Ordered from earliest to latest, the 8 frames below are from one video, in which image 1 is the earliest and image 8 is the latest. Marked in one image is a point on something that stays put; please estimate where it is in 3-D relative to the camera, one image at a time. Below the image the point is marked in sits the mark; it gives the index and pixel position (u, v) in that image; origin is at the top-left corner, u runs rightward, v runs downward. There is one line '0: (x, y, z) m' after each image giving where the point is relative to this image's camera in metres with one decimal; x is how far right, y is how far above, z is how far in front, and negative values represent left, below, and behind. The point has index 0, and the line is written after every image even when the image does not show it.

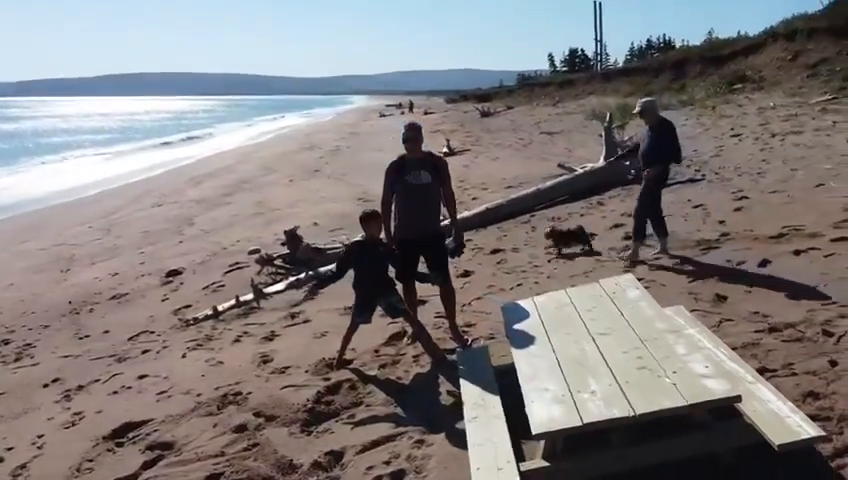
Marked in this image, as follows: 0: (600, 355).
0: (+0.9, -0.6, +3.3) m
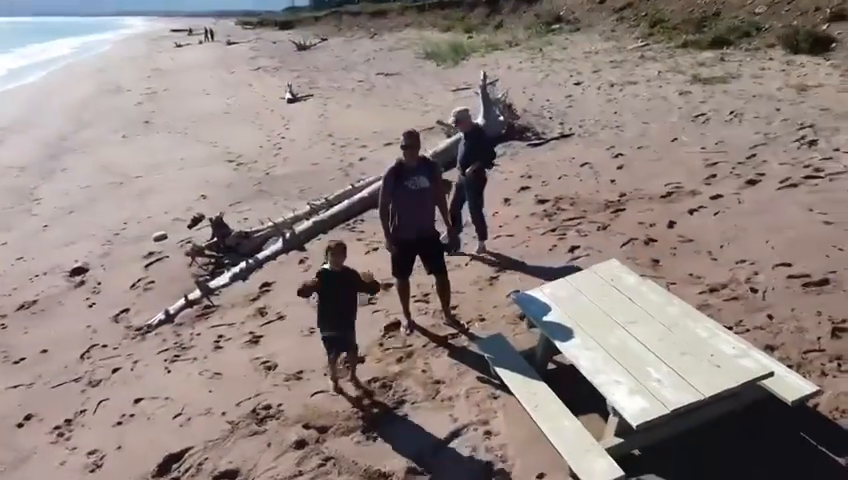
0: (+1.3, -0.6, +4.1) m
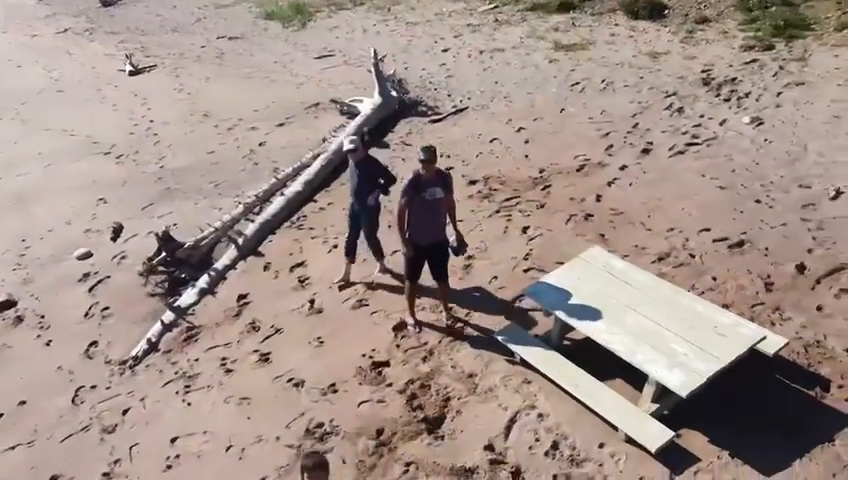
0: (+1.7, -0.6, +5.0) m
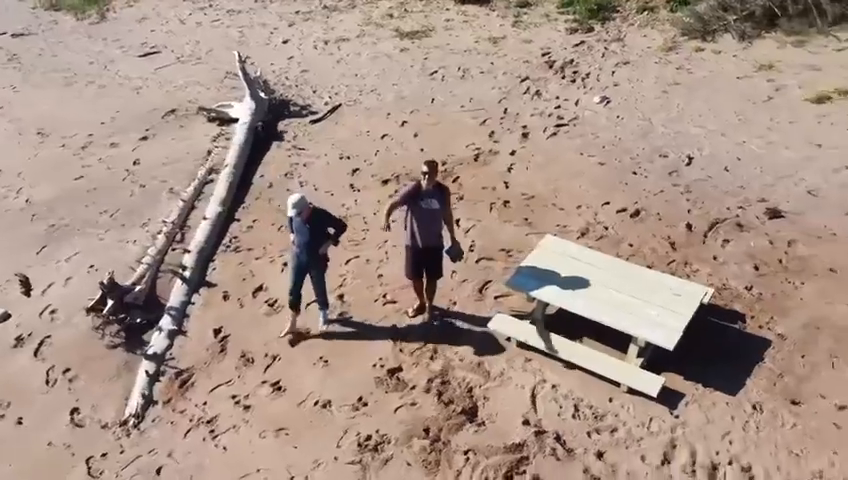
0: (+1.8, -0.5, +6.1) m
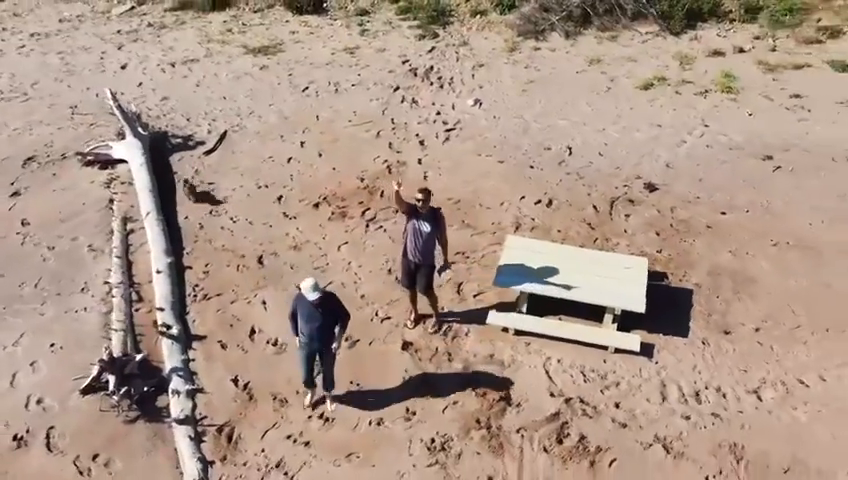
0: (+1.9, -0.4, +7.6) m
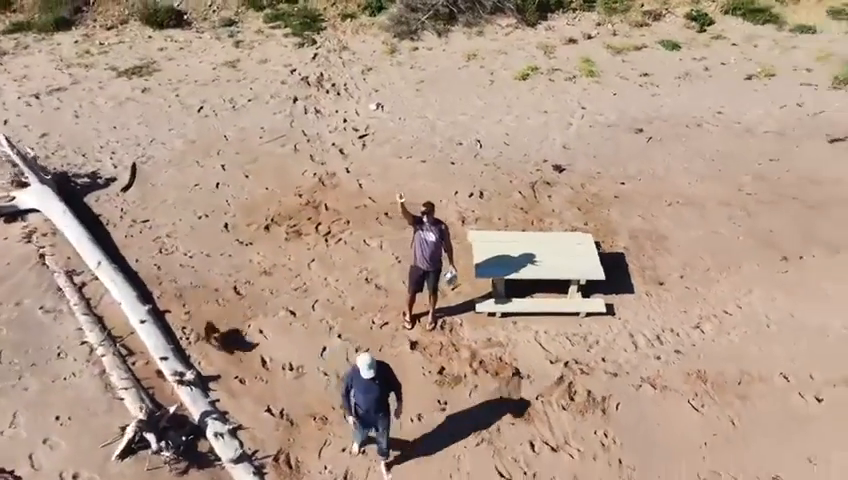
0: (+1.7, -0.2, +8.8) m
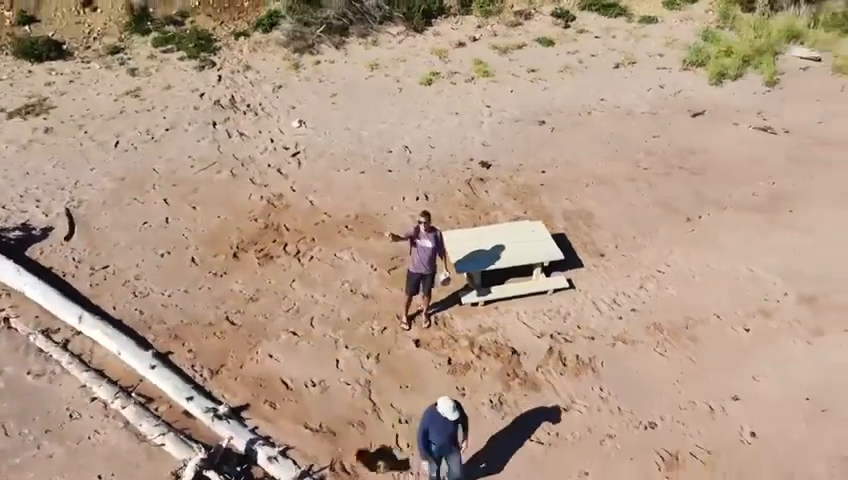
0: (+1.3, 0.0, +9.9) m
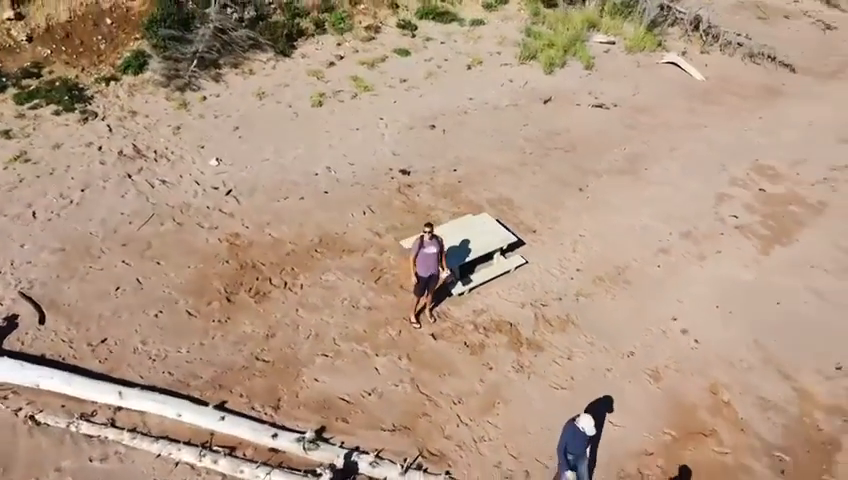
0: (+0.9, +0.1, +11.5) m
